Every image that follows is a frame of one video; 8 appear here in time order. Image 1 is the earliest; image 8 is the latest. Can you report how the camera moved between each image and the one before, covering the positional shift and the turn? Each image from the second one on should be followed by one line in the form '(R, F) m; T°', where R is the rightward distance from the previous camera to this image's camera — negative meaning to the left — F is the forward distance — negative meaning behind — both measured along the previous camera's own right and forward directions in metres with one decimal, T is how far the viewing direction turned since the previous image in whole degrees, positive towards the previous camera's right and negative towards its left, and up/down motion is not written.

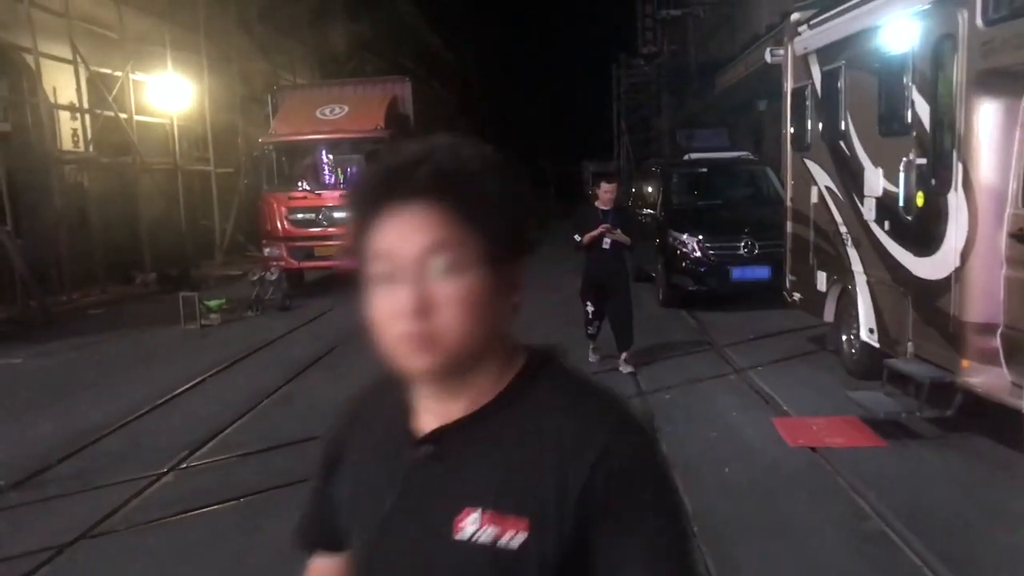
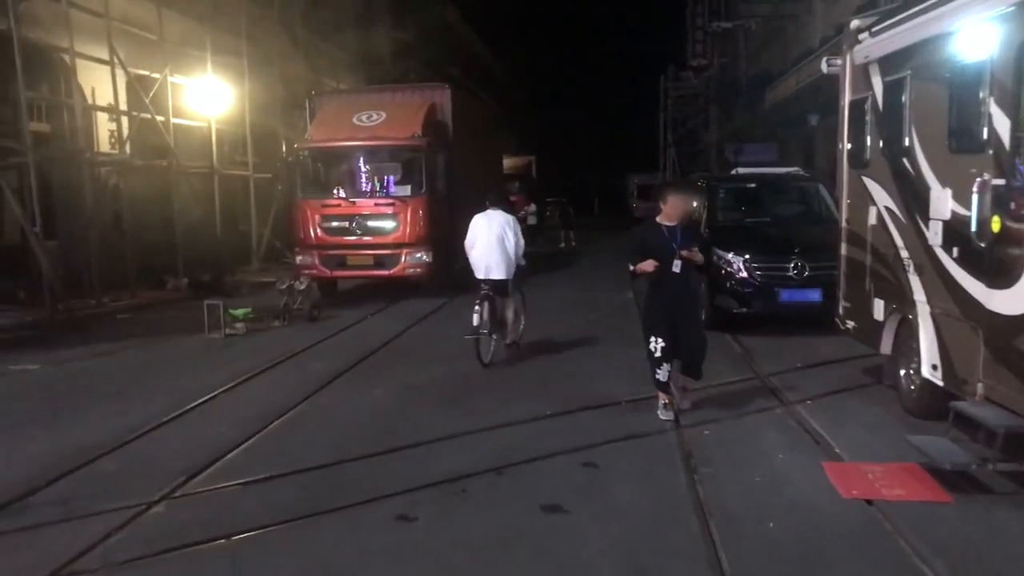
(+0.1, +0.6) m; -3°
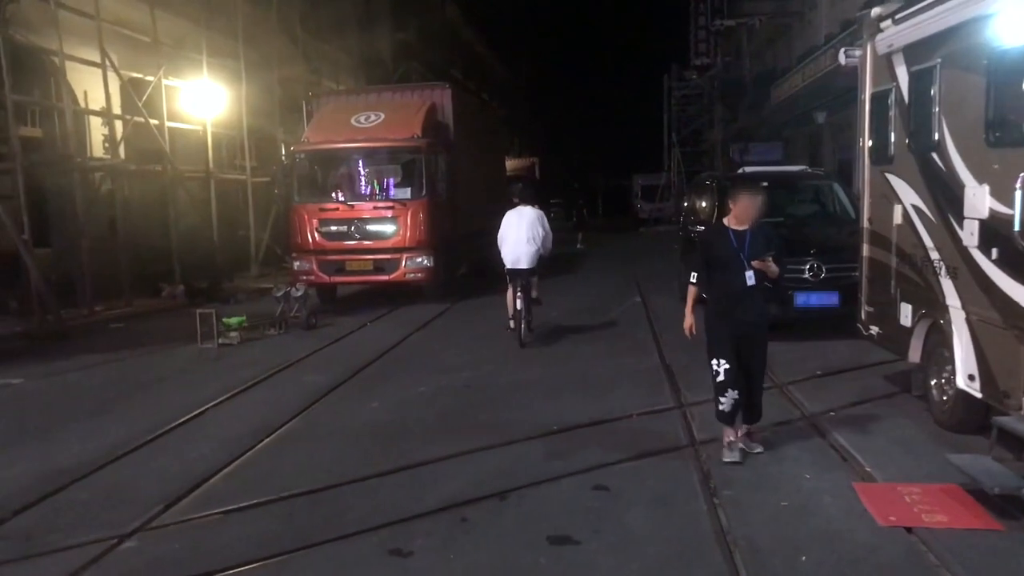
(0.0, +0.5) m; 0°
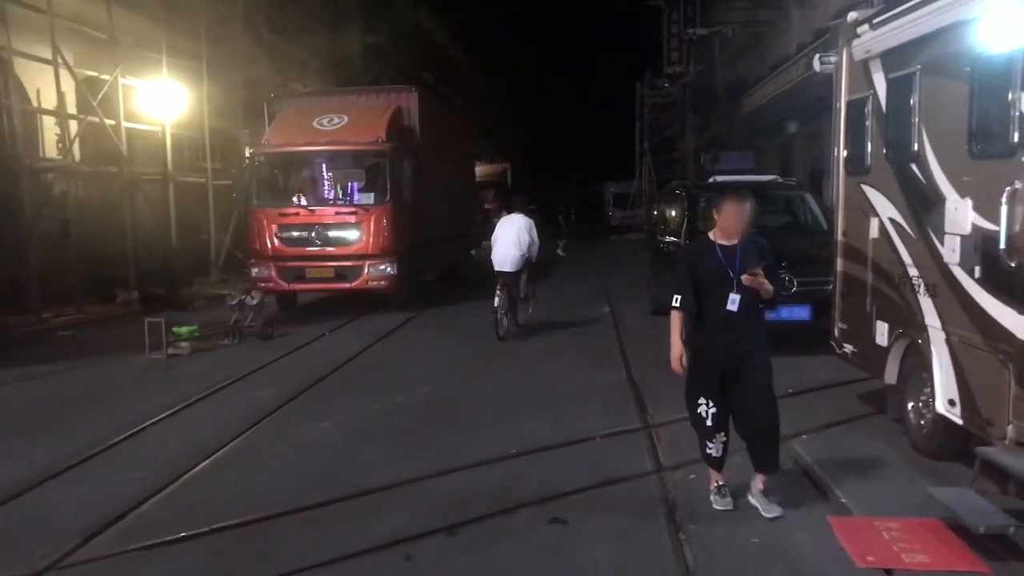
(+0.1, +0.4) m; +2°
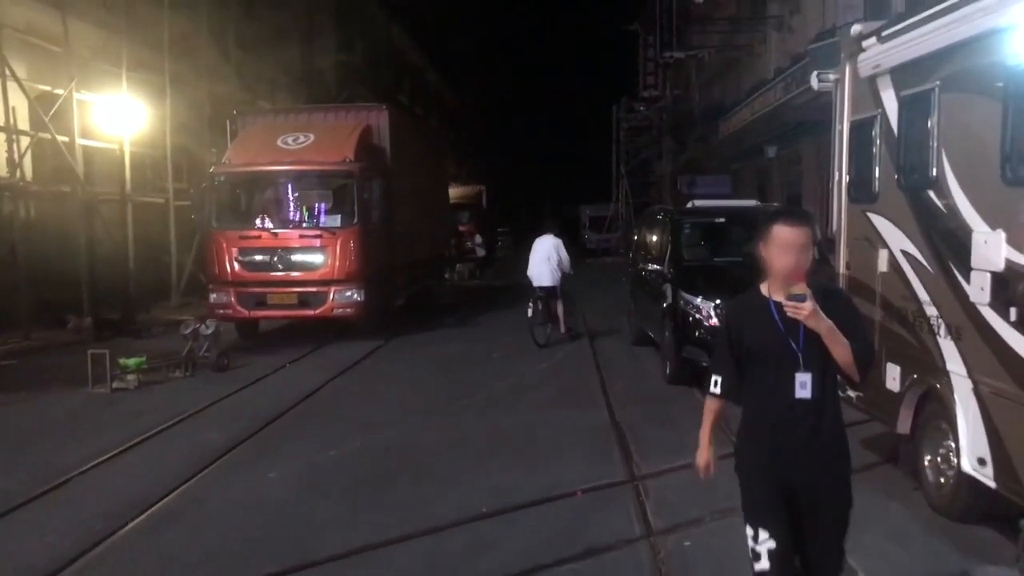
(0.0, +0.8) m; +1°
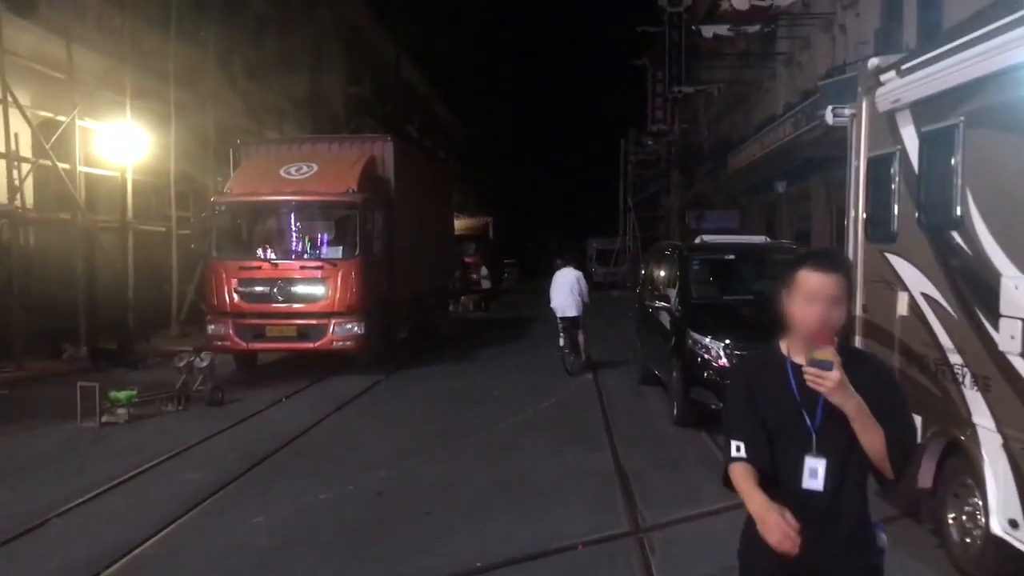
(0.0, +0.3) m; 0°
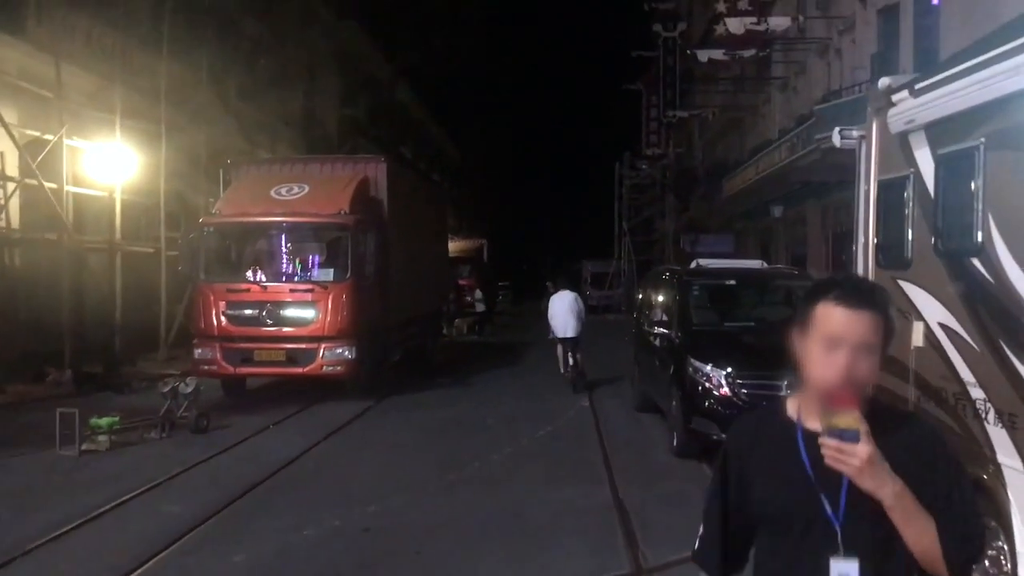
(0.0, +0.3) m; 0°
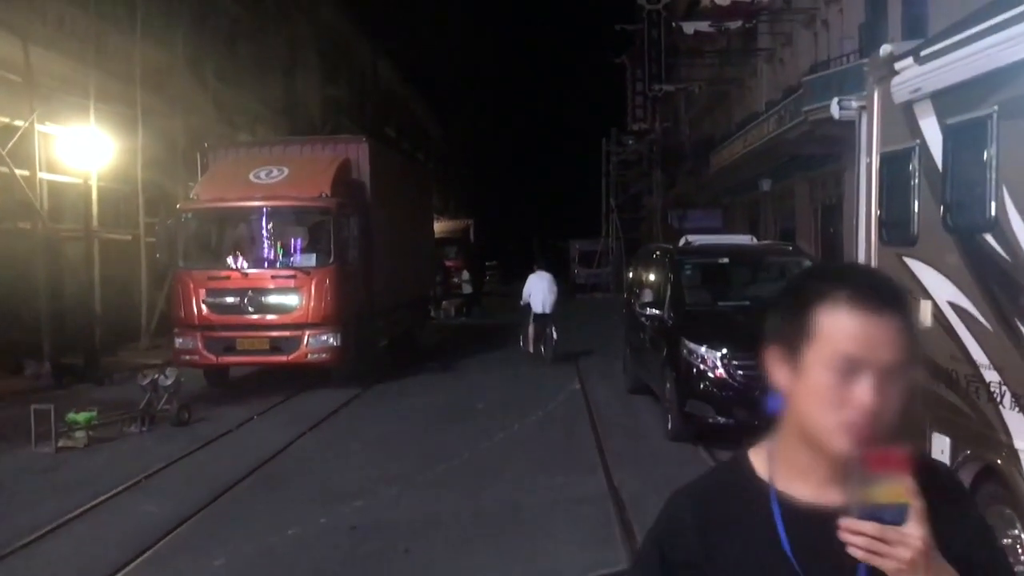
(0.0, +0.3) m; +1°
